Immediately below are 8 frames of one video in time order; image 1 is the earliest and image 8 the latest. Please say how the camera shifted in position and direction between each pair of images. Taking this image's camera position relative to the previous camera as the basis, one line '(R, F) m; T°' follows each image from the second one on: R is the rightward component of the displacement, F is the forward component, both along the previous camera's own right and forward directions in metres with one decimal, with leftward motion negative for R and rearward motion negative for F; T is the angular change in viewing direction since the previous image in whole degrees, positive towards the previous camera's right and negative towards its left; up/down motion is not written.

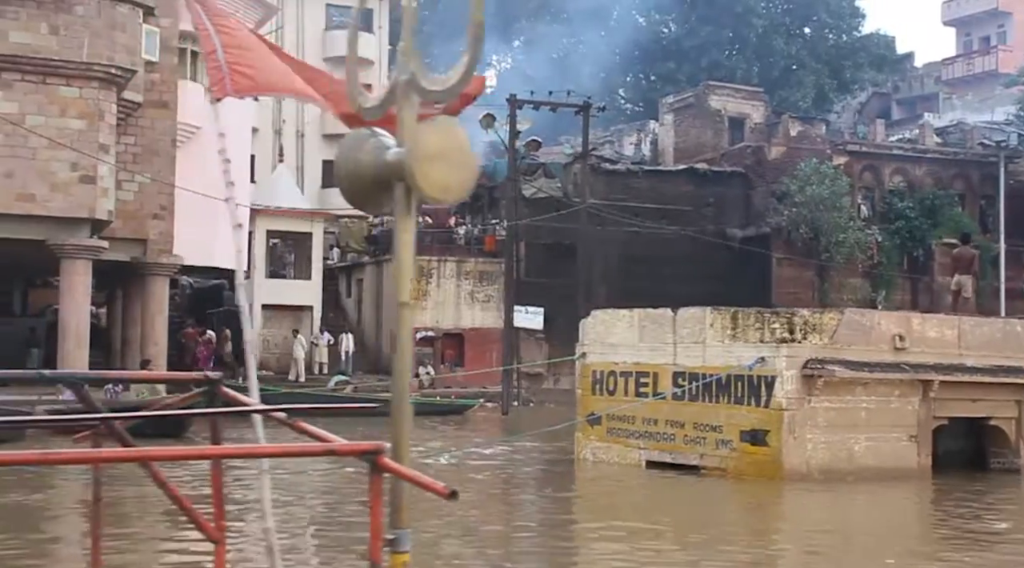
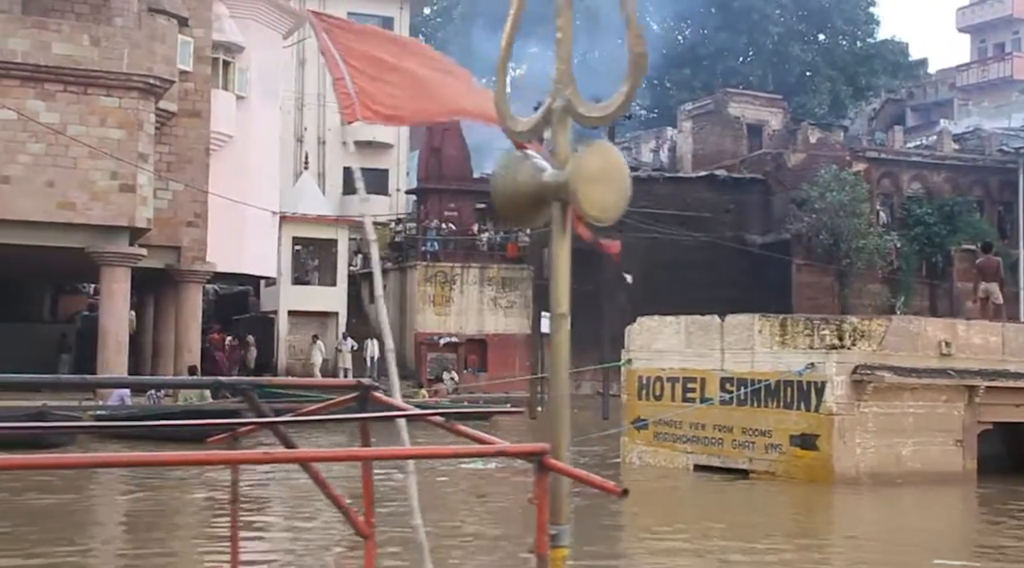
(-0.4, -0.3) m; 0°
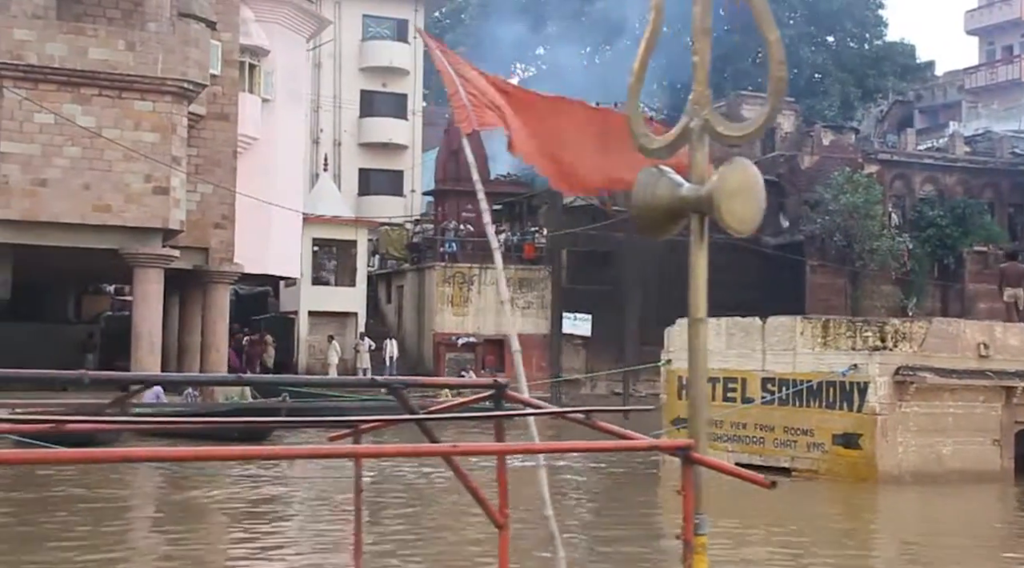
(-0.4, -0.3) m; 0°
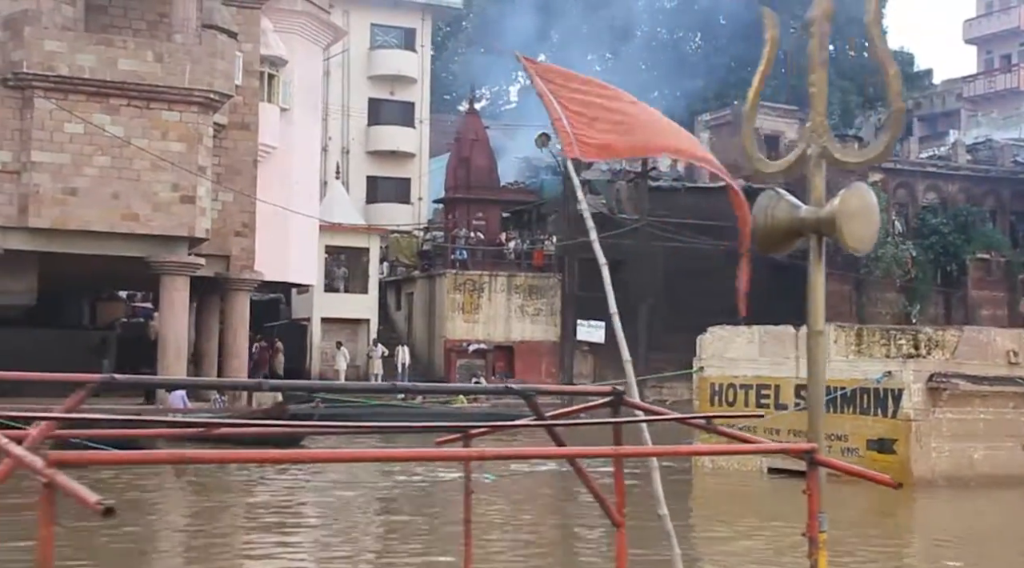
(-0.5, -0.3) m; 0°
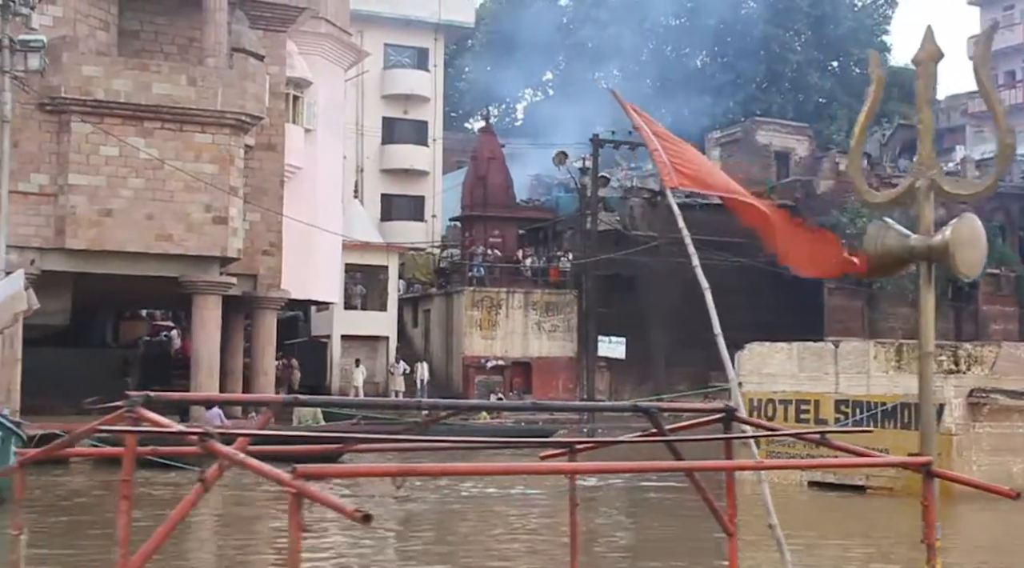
(-0.5, -0.3) m; 0°
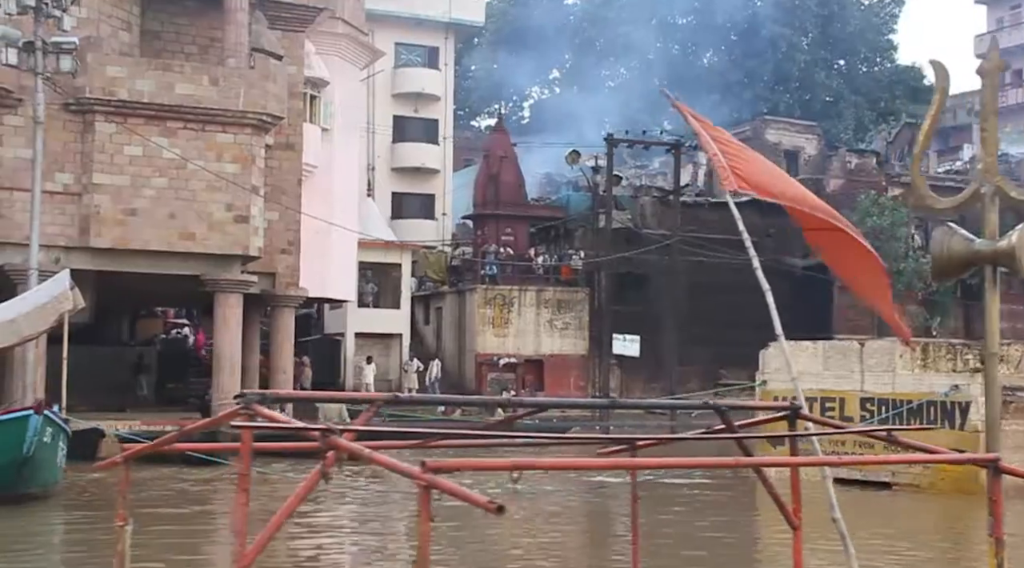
(-0.3, -0.2) m; 0°
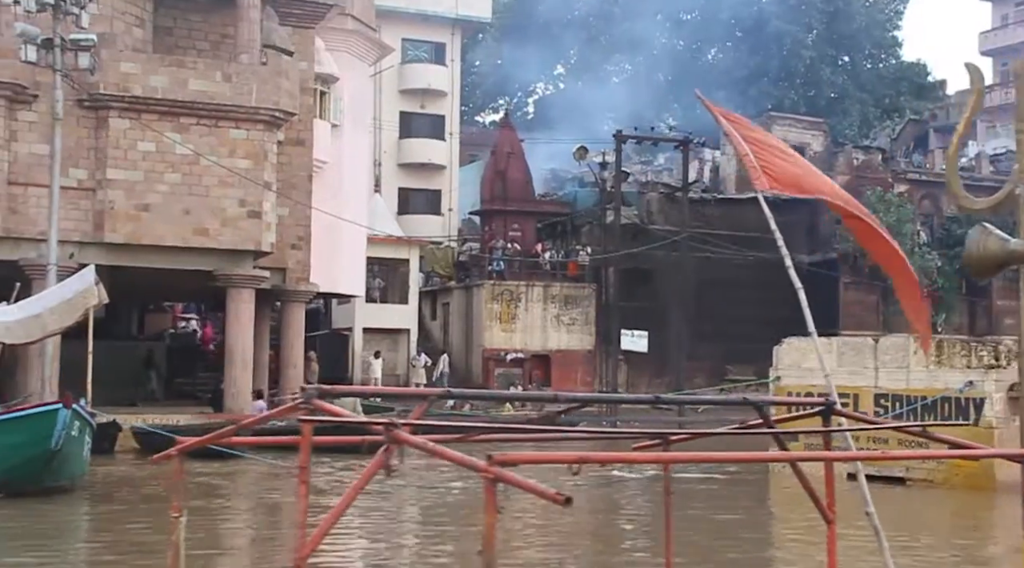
(-0.2, -0.1) m; 0°
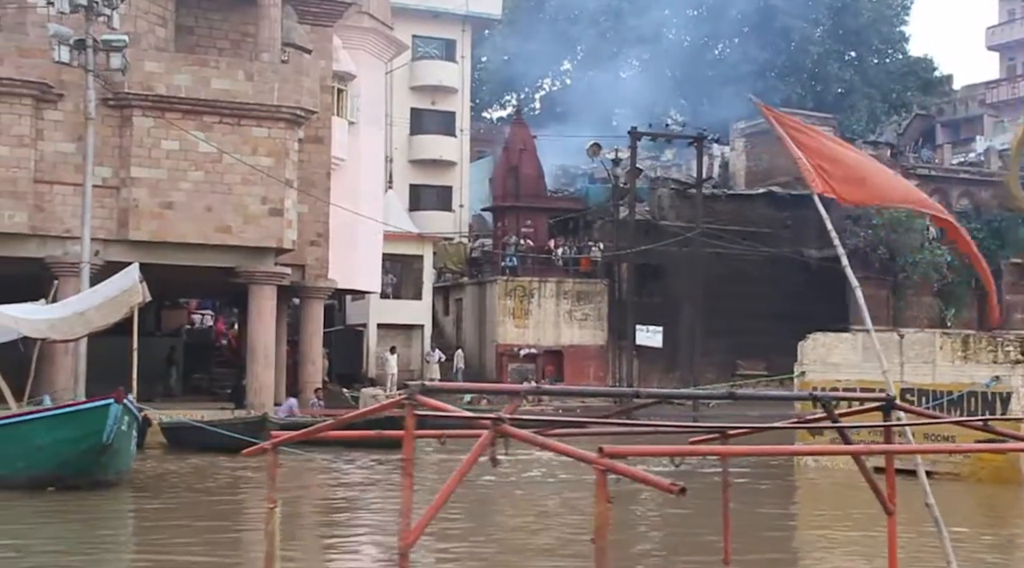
(-0.3, -0.2) m; 0°
